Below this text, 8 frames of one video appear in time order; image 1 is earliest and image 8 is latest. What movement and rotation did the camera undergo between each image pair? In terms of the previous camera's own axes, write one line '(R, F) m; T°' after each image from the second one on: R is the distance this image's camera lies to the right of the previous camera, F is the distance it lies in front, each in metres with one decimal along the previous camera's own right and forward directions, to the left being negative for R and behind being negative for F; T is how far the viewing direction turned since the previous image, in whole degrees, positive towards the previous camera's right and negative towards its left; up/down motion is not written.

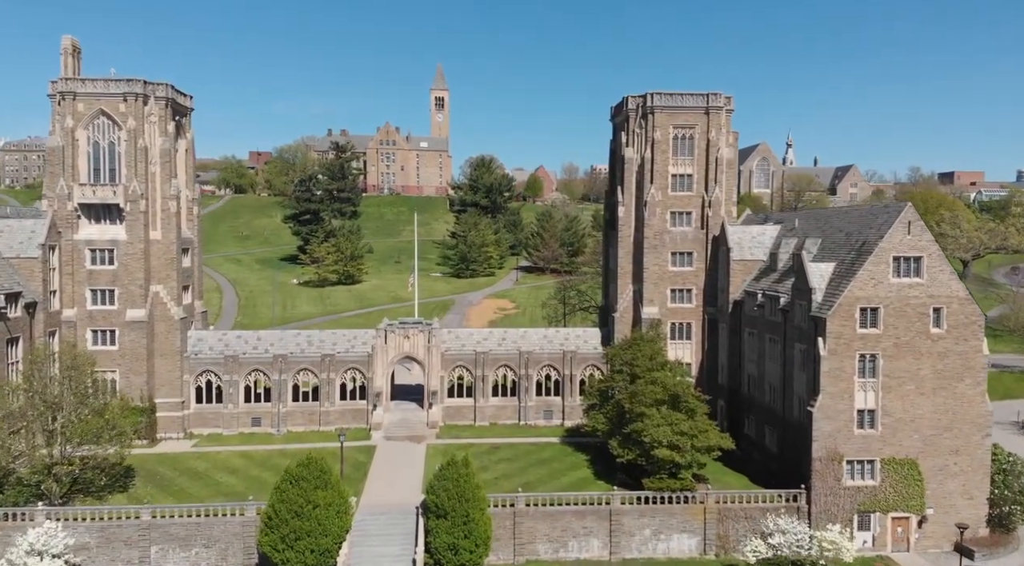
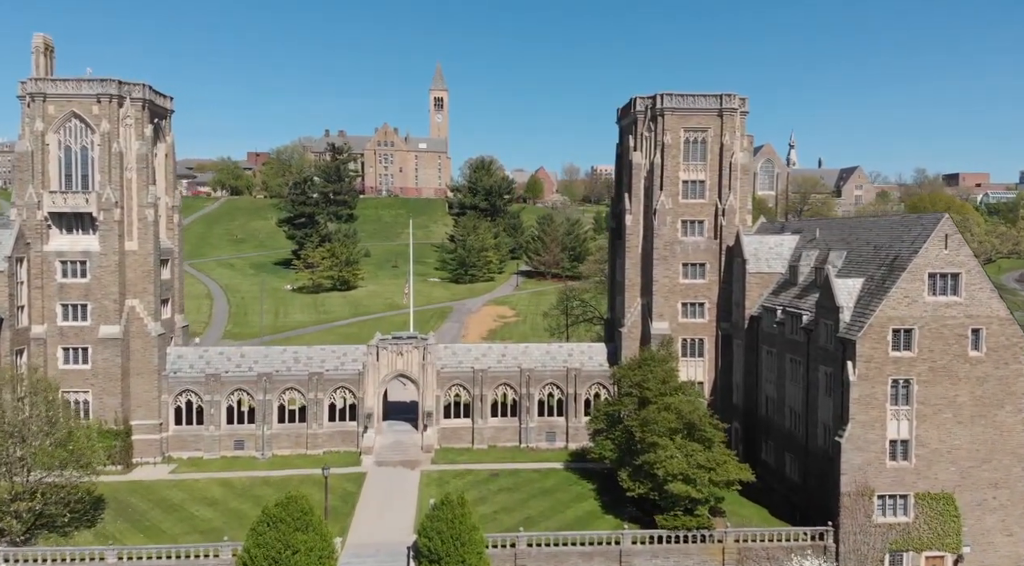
(0.0, +3.1) m; 0°
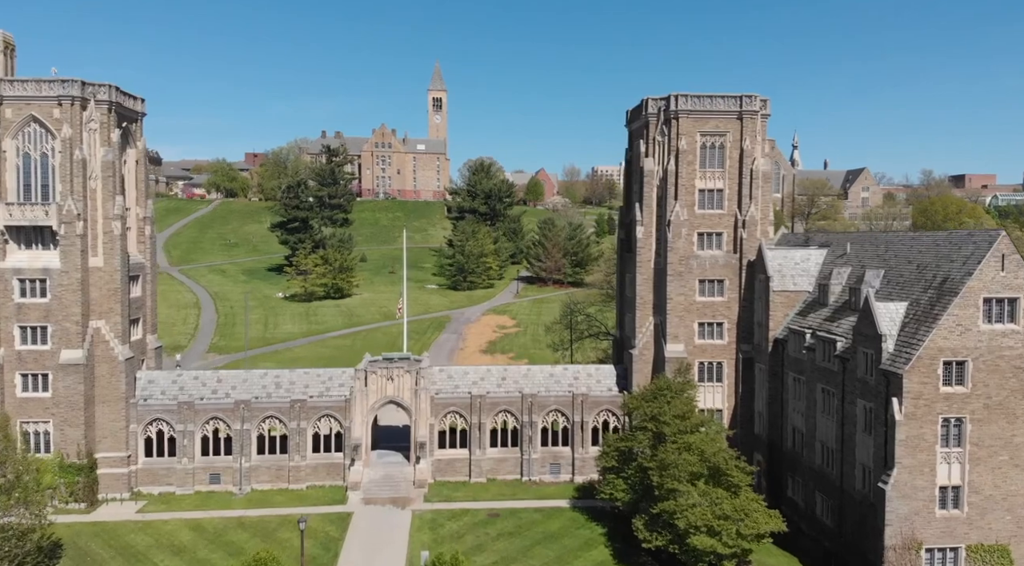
(0.0, +3.9) m; 0°
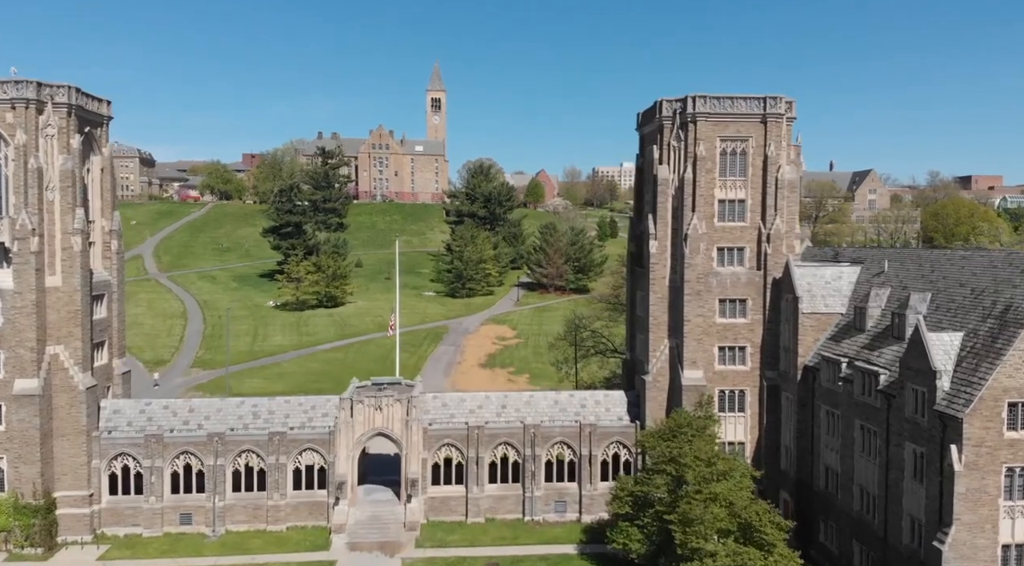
(-0.1, +3.9) m; 0°
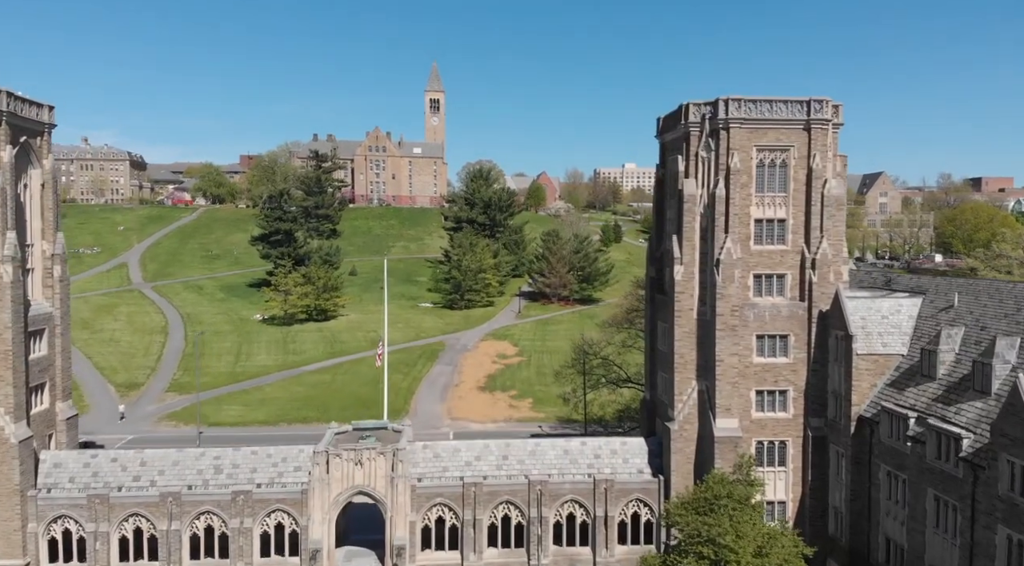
(-0.1, +5.4) m; 0°
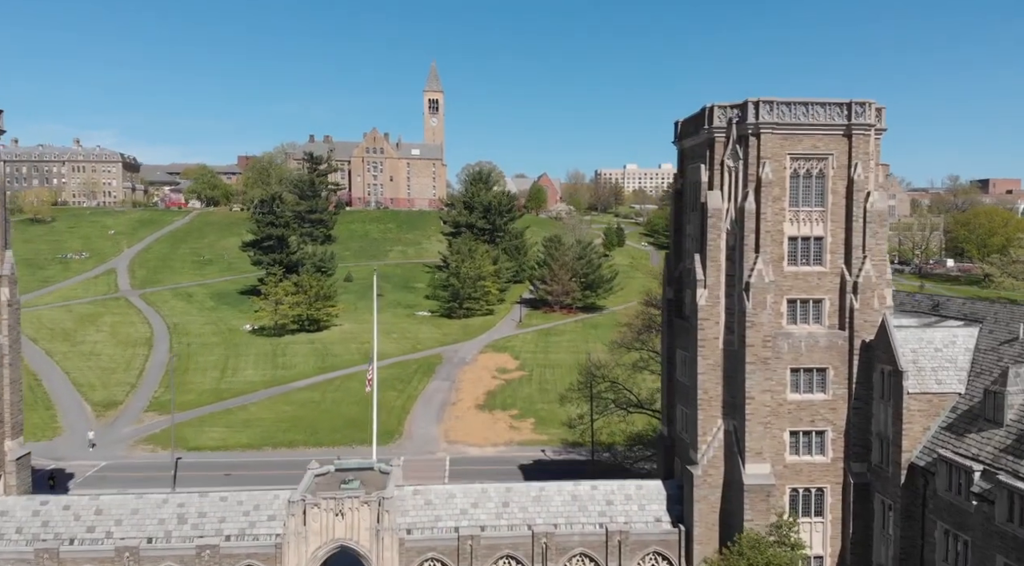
(-0.1, +3.9) m; 0°
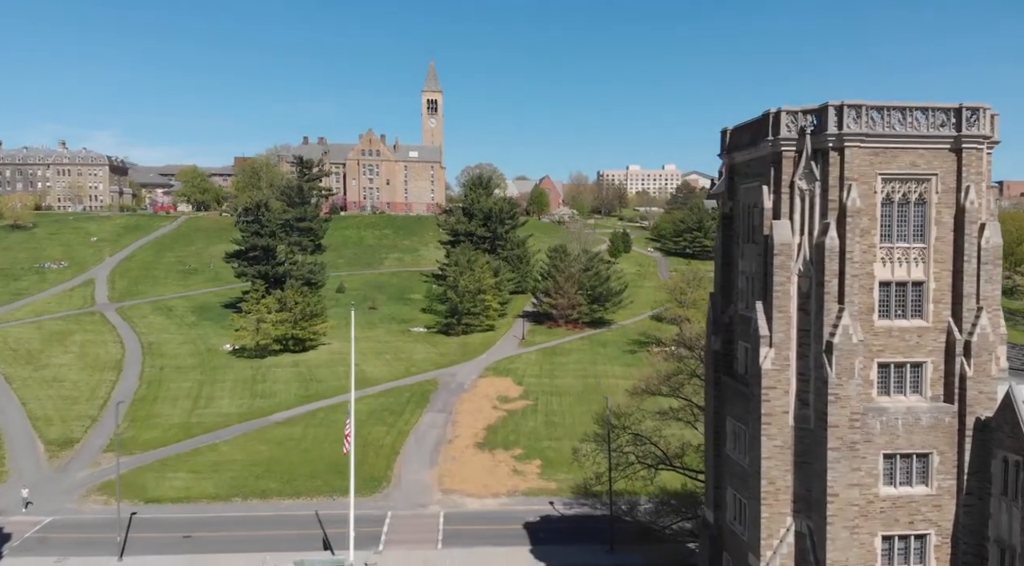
(-0.2, +6.8) m; 0°
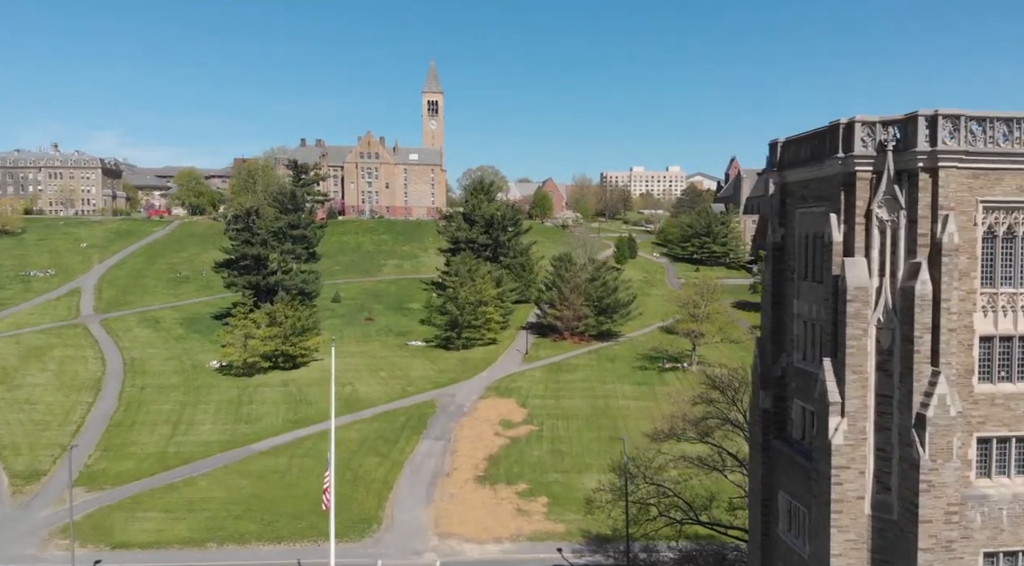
(-0.1, +4.5) m; 0°
